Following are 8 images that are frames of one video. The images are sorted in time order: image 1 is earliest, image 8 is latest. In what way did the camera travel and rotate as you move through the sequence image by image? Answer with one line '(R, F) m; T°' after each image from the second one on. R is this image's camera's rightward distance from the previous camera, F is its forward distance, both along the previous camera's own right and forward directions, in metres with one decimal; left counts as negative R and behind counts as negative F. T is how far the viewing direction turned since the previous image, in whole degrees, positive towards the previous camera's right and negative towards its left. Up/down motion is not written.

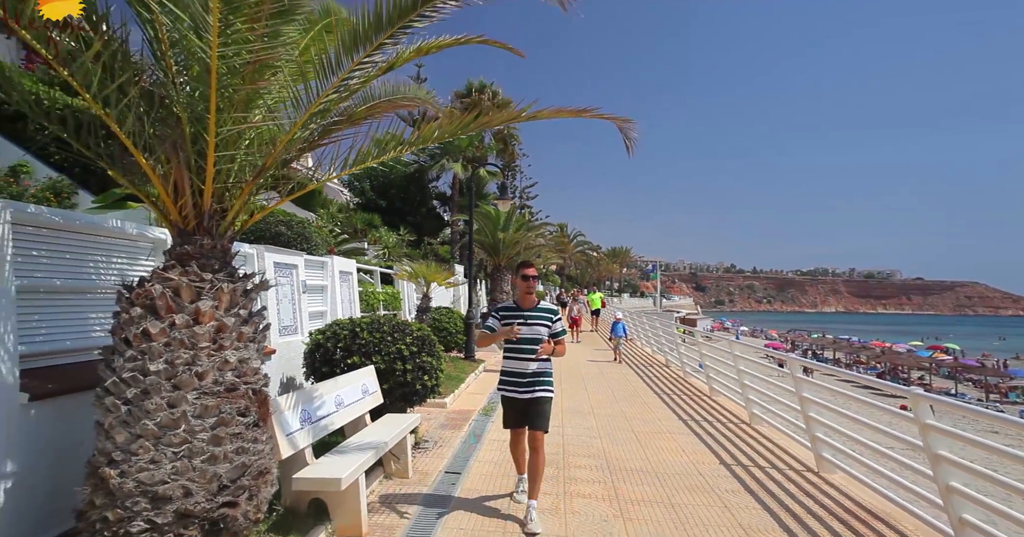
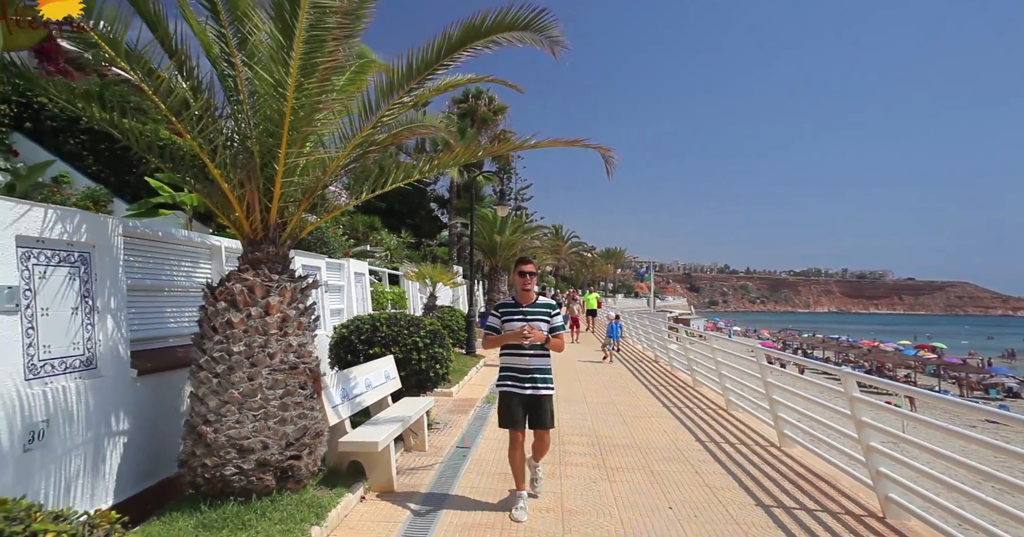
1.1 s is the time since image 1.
(-0.1, -0.8) m; +1°
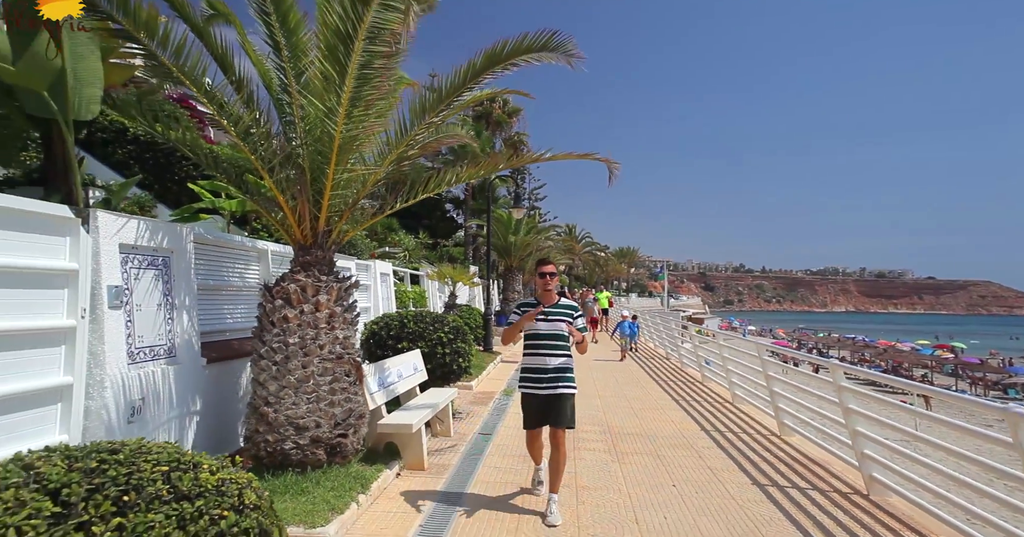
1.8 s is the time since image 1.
(-0.1, -0.5) m; -1°
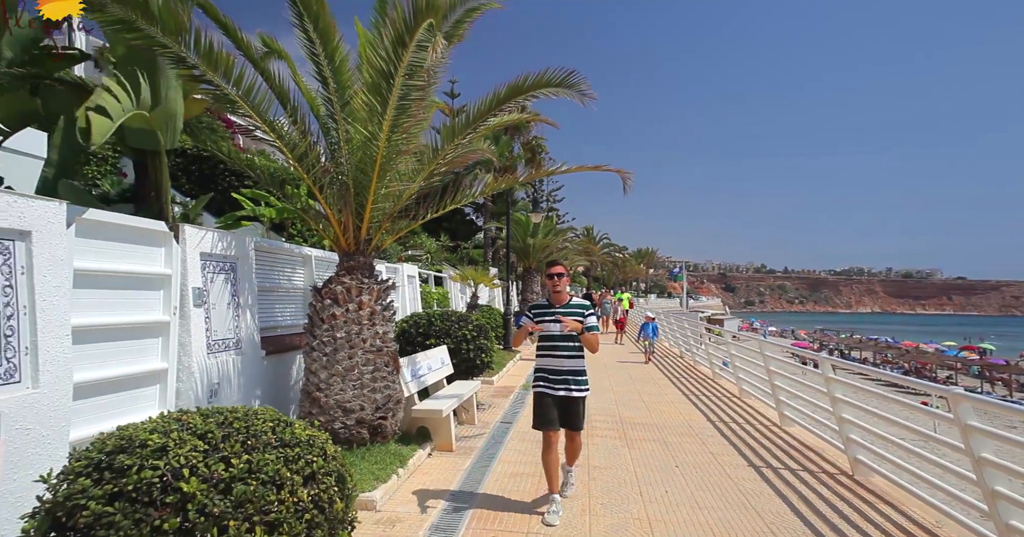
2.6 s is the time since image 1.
(0.0, -0.6) m; -2°
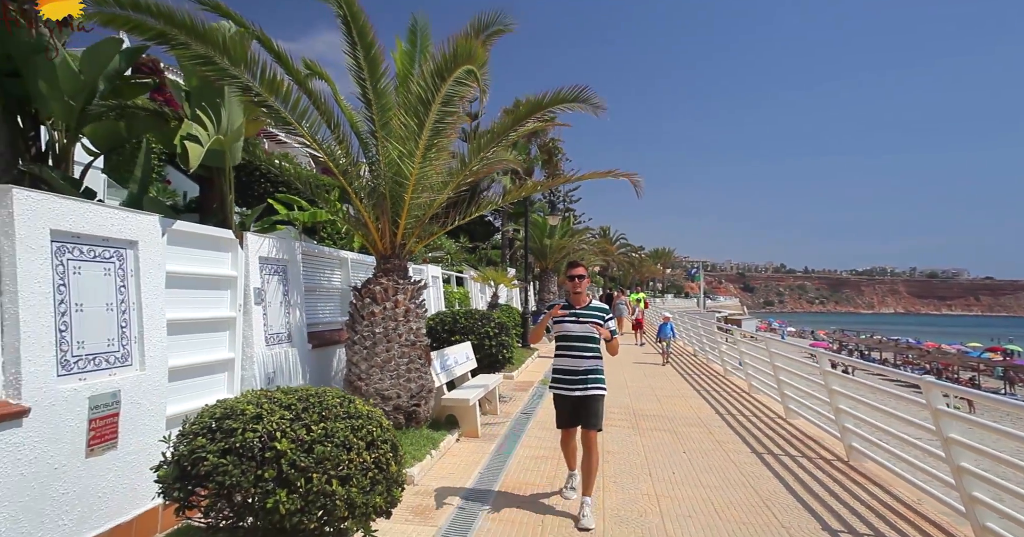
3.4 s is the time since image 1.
(-0.1, -0.5) m; -2°
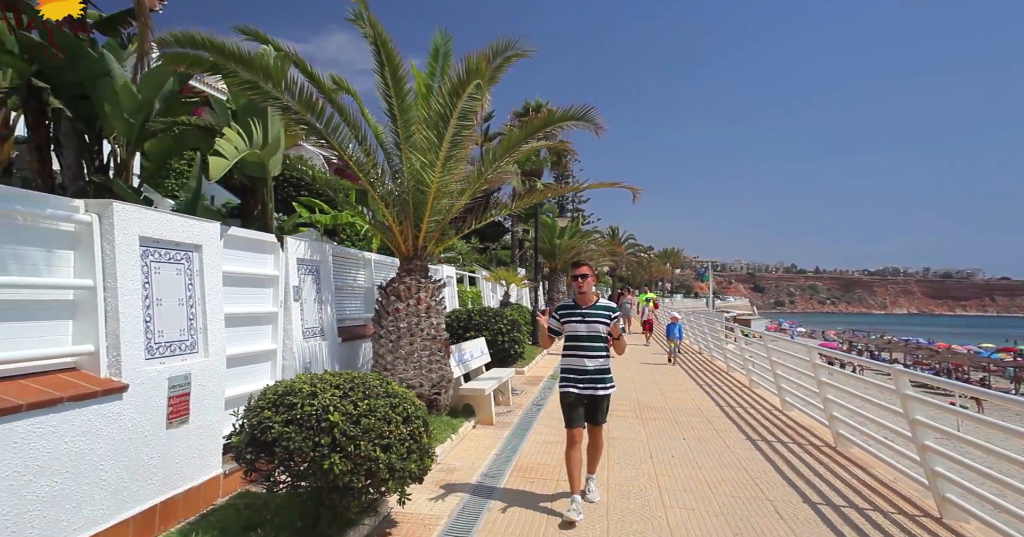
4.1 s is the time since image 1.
(0.0, -0.5) m; -1°
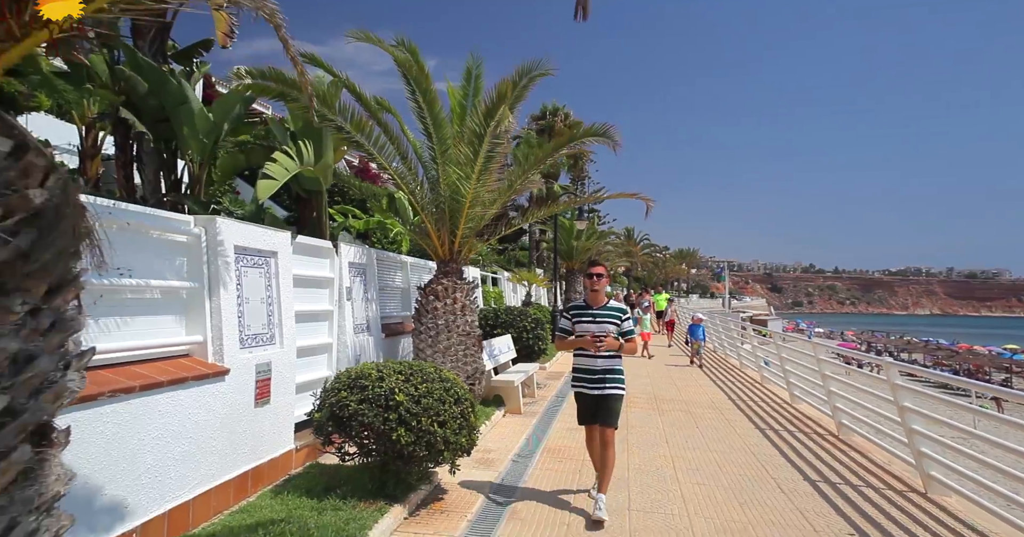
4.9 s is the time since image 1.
(-0.2, -0.6) m; -2°
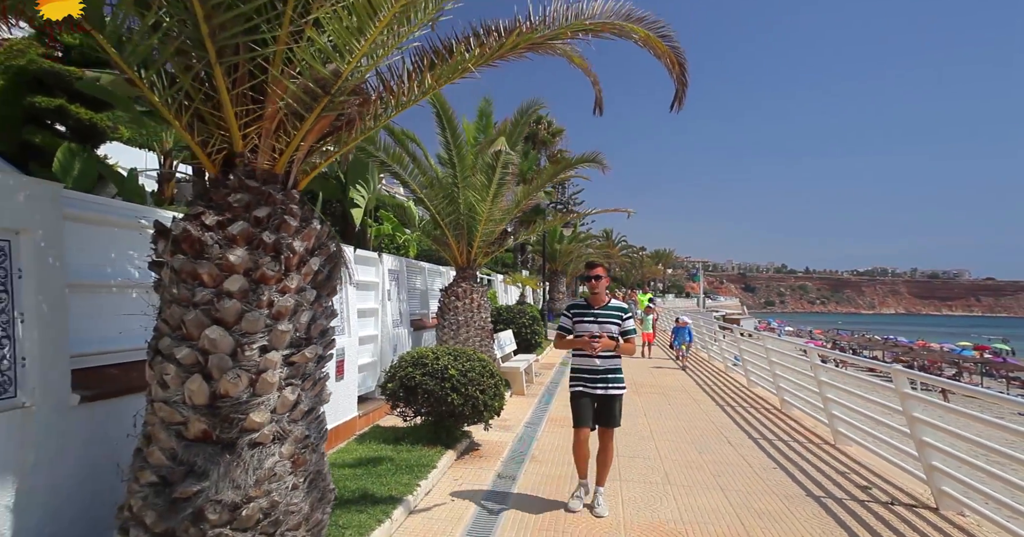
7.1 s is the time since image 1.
(-0.4, -1.4) m; +2°
